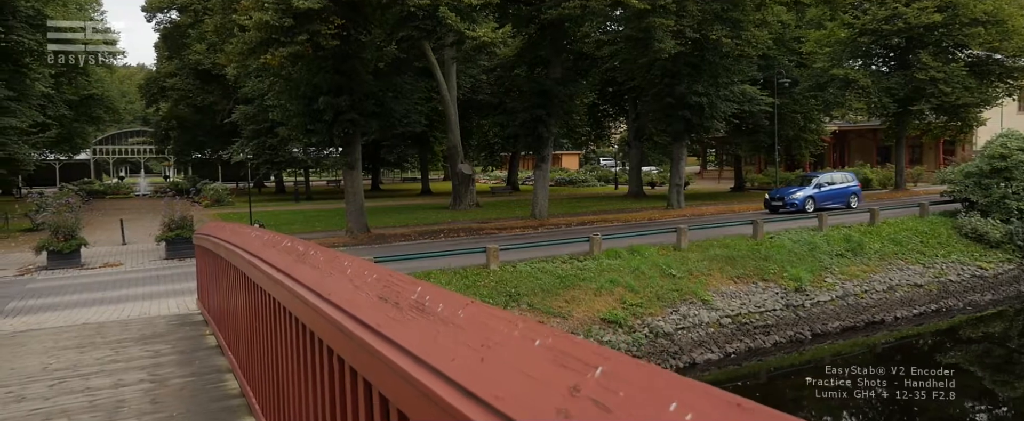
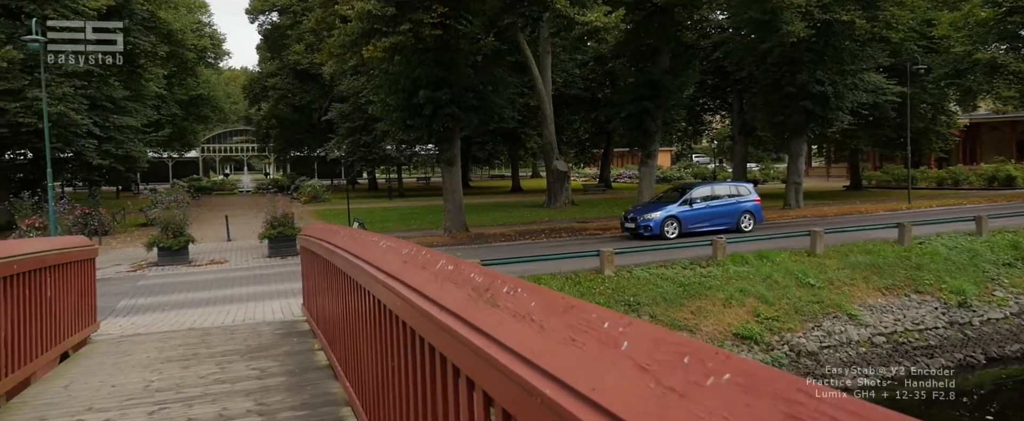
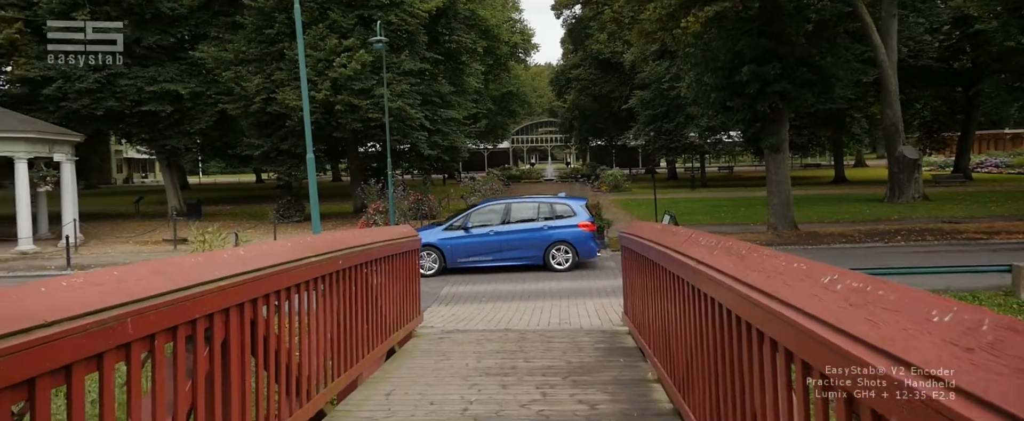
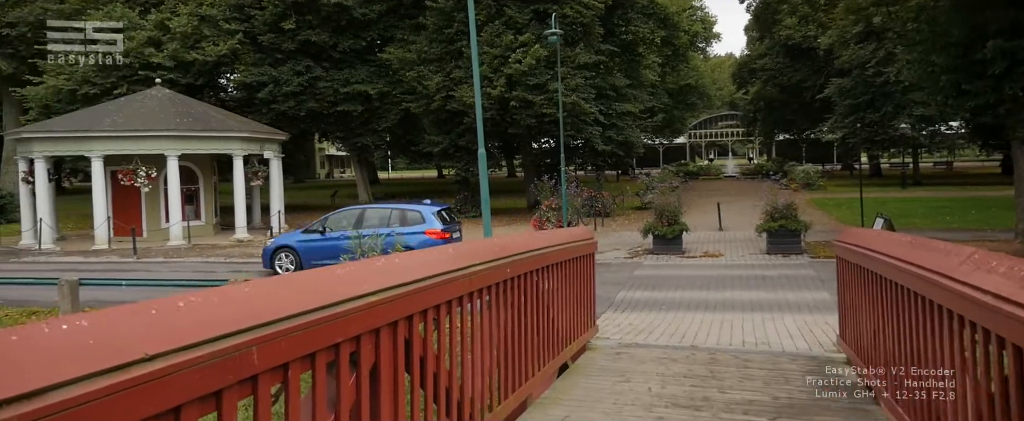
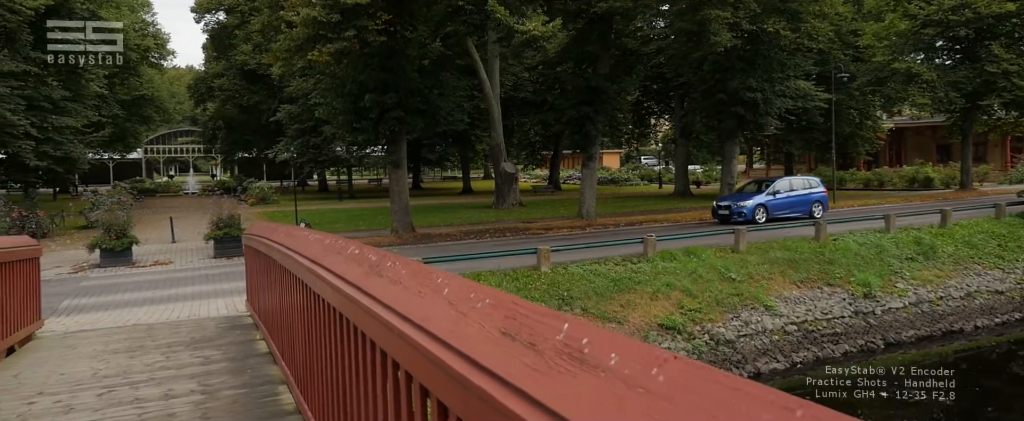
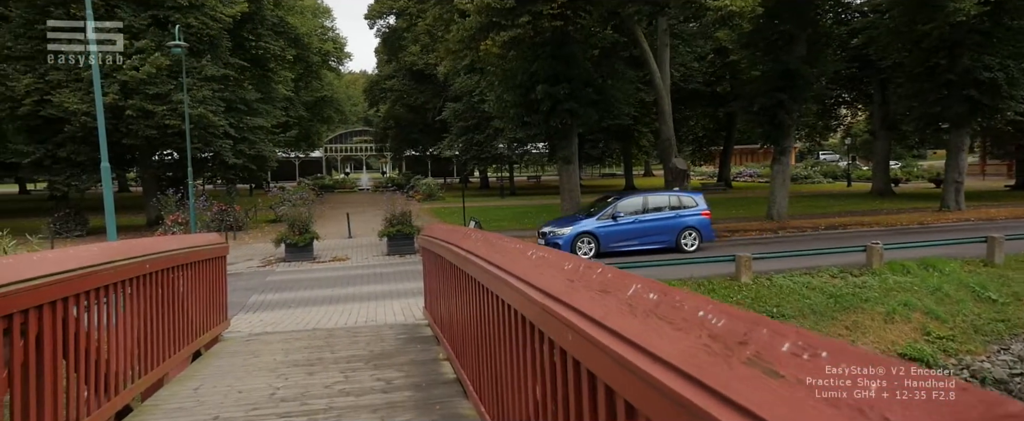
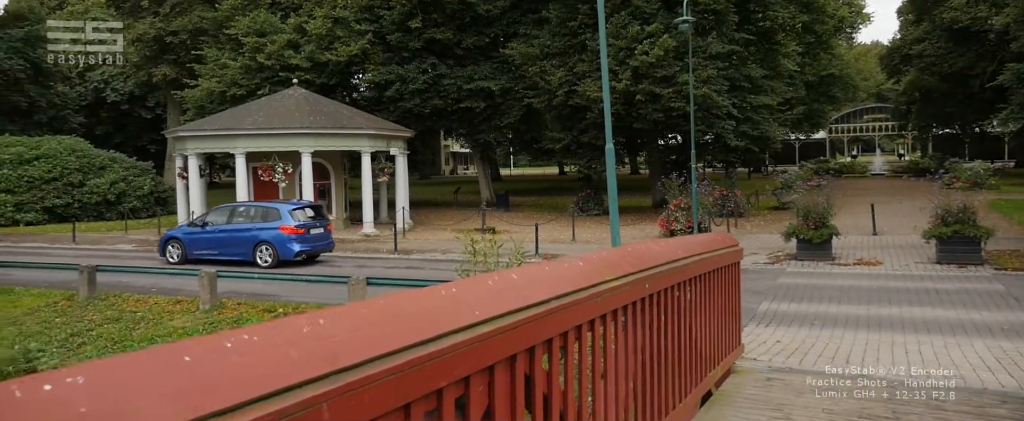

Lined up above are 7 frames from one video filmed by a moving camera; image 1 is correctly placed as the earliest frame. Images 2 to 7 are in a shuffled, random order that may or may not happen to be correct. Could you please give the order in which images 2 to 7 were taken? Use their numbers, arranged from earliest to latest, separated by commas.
5, 2, 6, 3, 4, 7
